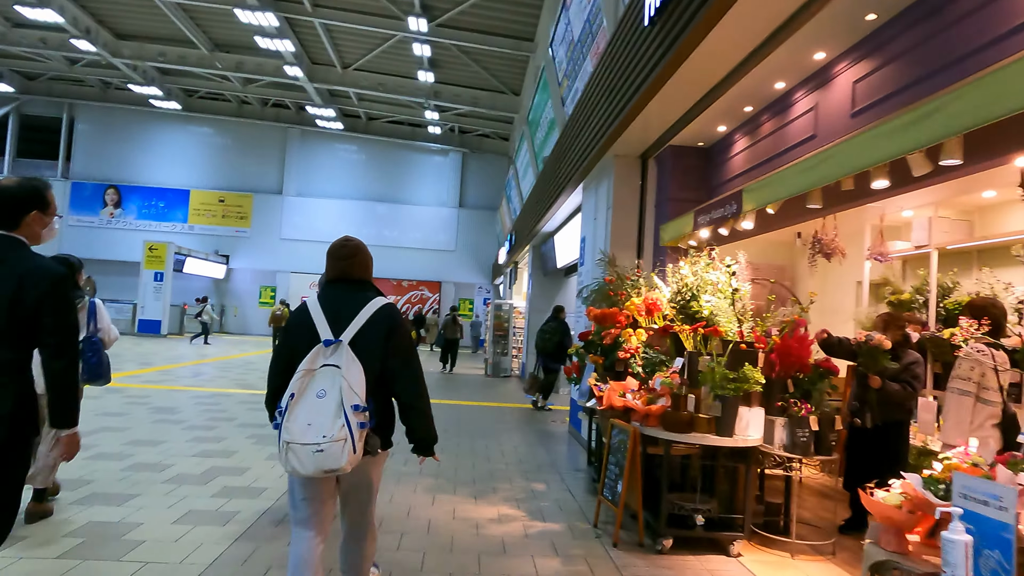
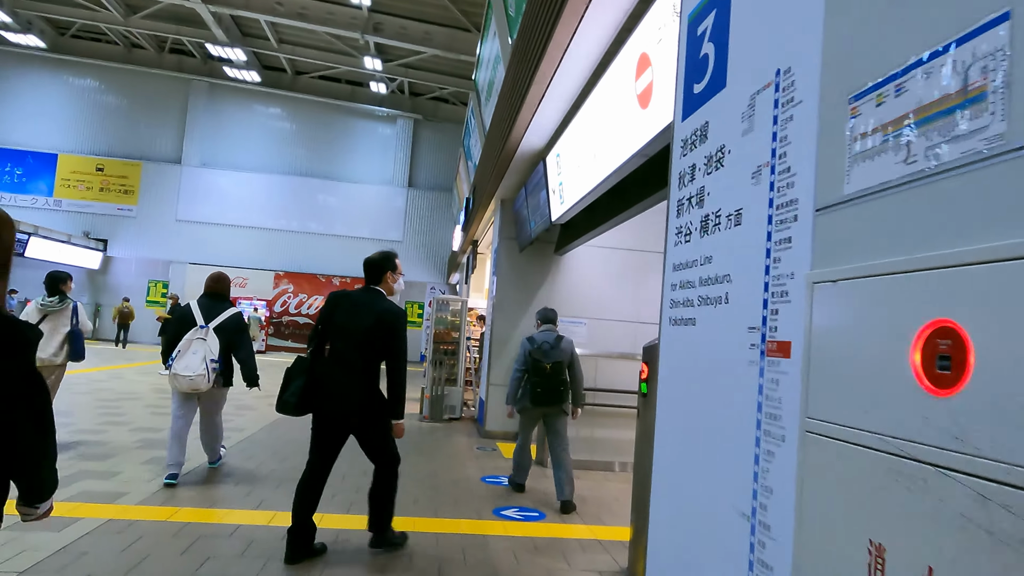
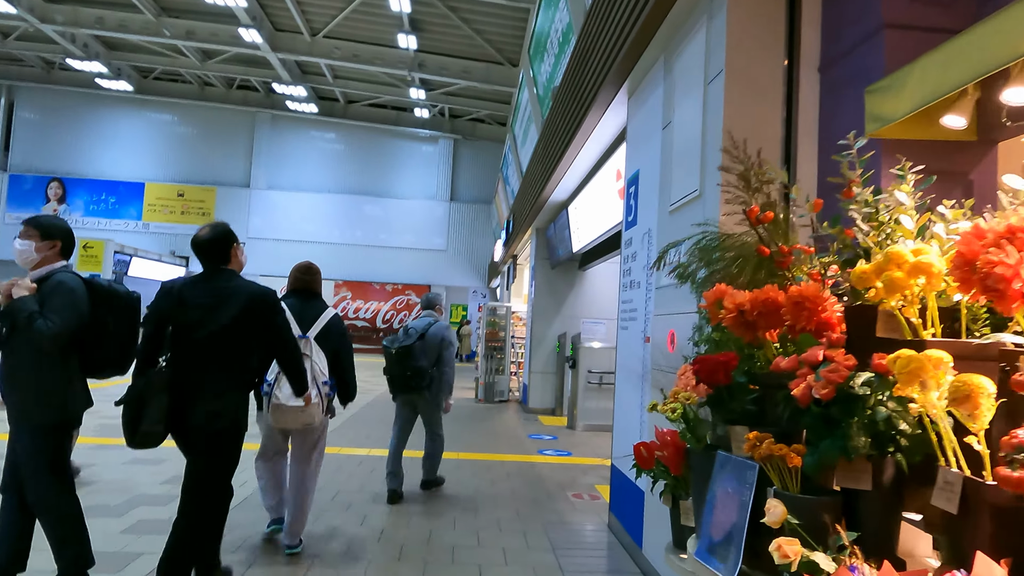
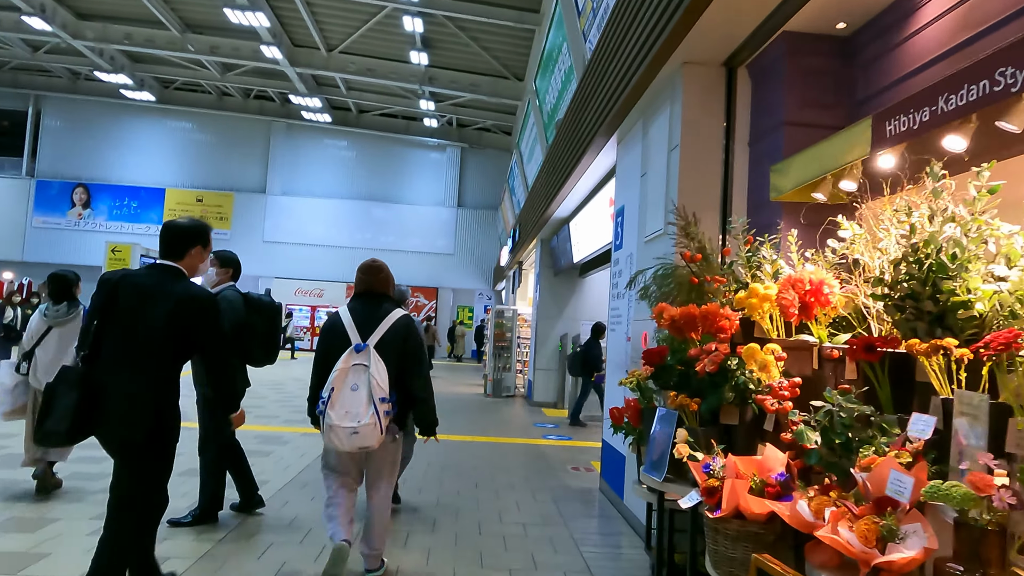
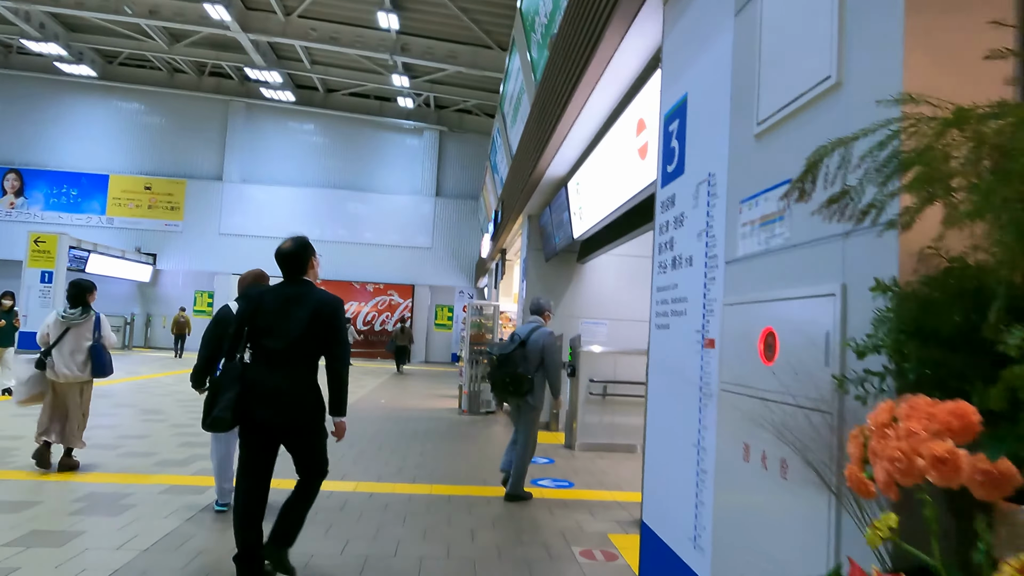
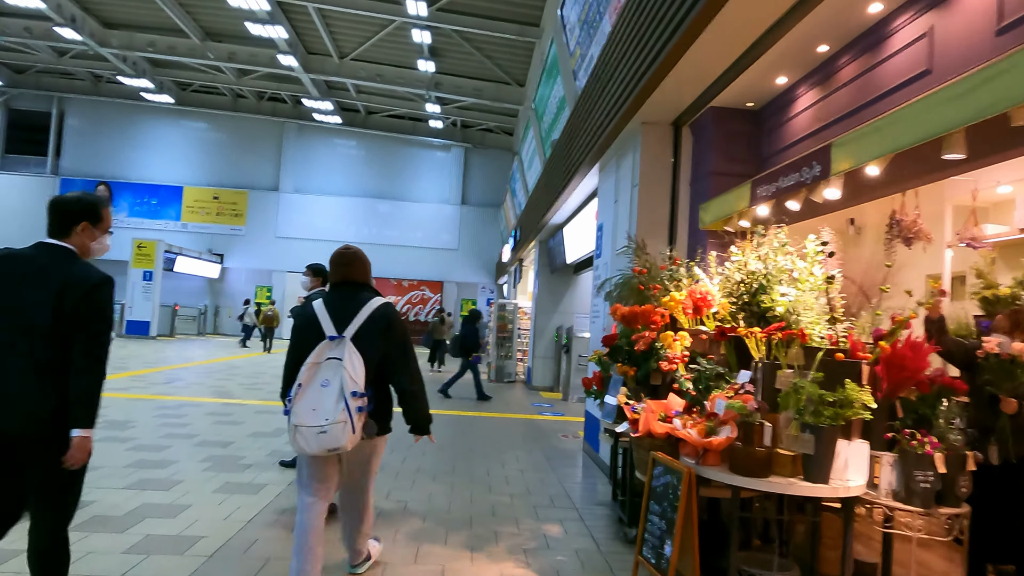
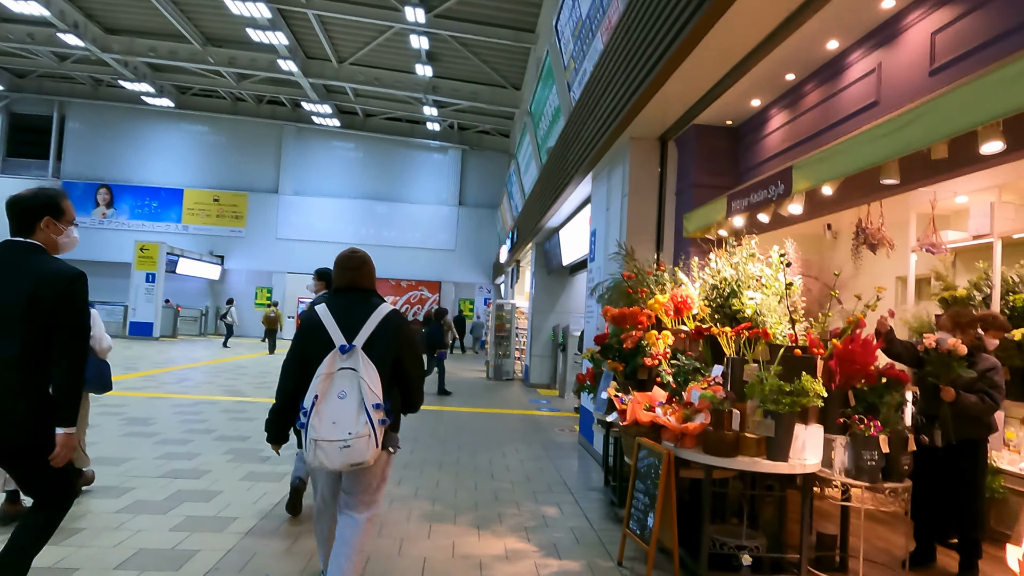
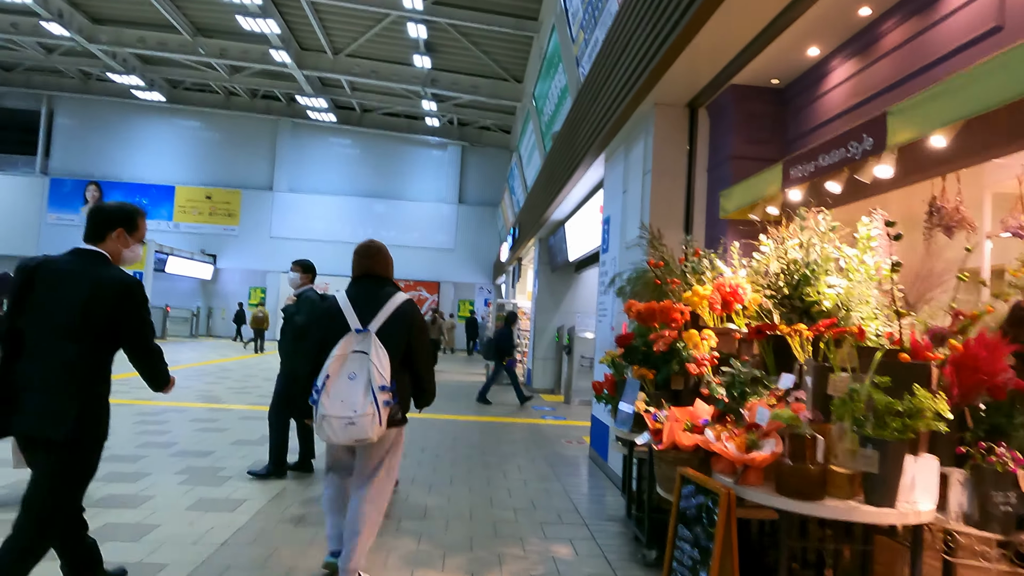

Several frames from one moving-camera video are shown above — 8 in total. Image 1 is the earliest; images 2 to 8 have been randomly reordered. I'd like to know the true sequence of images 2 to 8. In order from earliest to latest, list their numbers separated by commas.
7, 6, 8, 4, 3, 5, 2
